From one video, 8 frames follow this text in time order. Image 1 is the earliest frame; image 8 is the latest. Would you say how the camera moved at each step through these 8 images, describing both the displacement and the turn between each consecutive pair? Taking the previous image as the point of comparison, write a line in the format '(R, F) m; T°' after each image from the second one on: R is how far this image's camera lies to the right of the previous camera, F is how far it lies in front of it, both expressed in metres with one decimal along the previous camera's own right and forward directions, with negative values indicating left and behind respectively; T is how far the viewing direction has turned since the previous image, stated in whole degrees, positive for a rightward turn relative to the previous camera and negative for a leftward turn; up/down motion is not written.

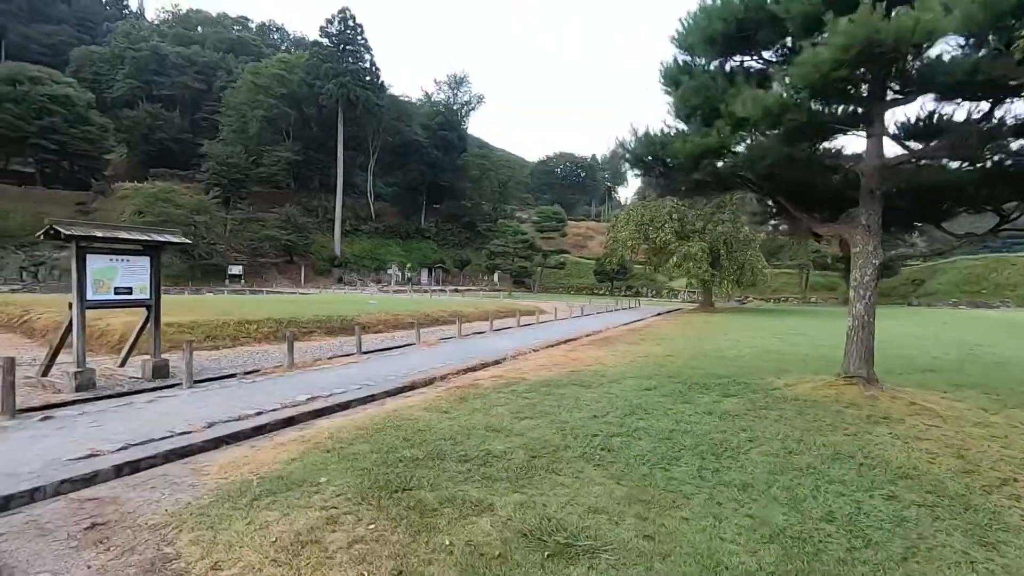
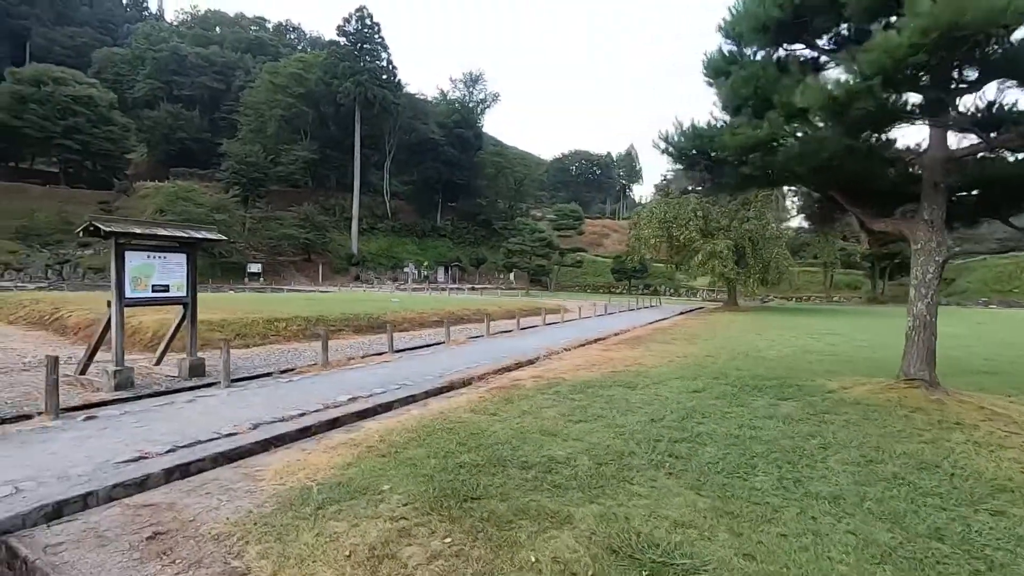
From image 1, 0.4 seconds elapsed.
(-0.4, +0.2) m; -1°
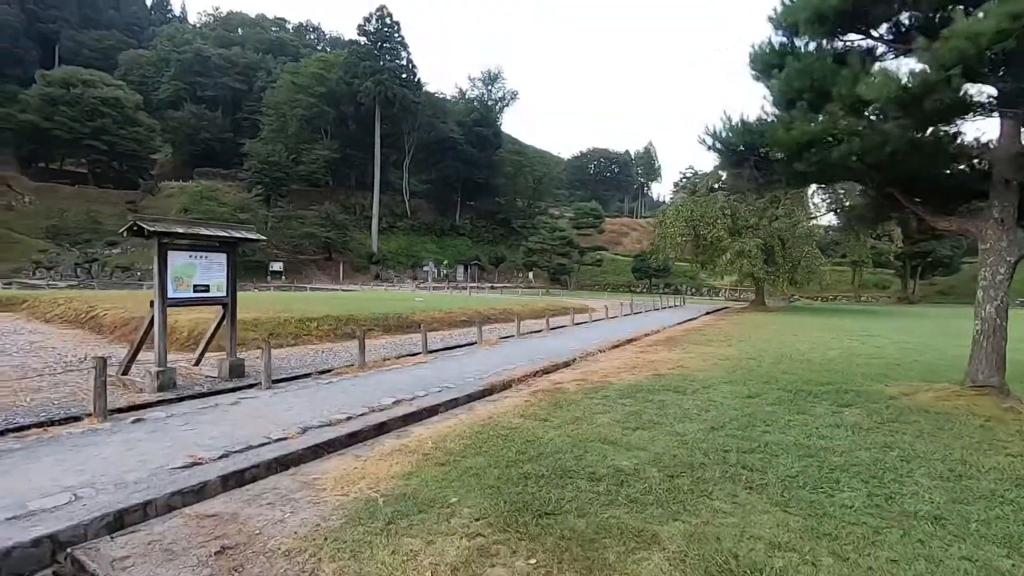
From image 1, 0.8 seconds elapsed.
(-0.4, +0.2) m; -2°
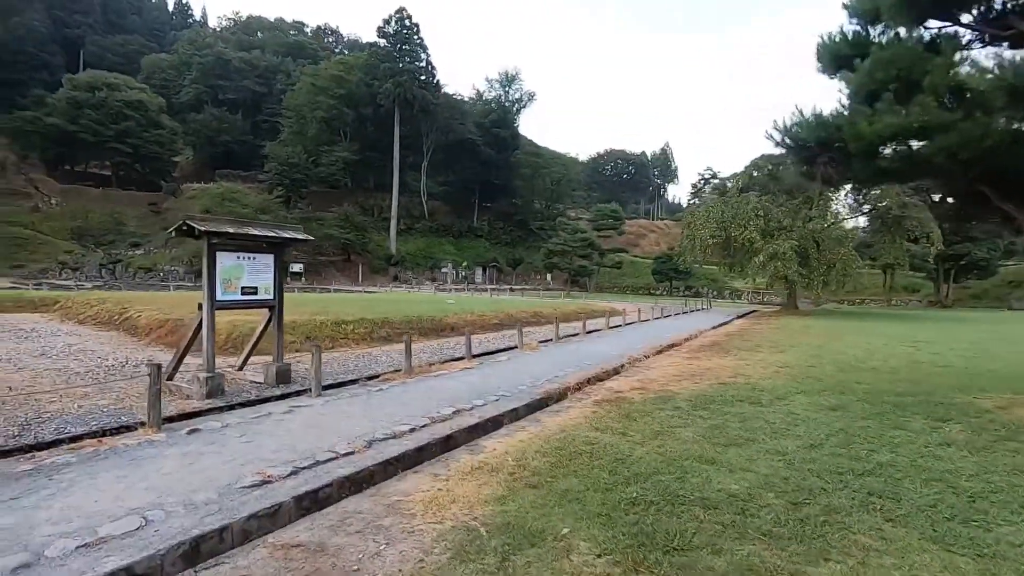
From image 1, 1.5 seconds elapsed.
(-0.7, +0.4) m; -1°
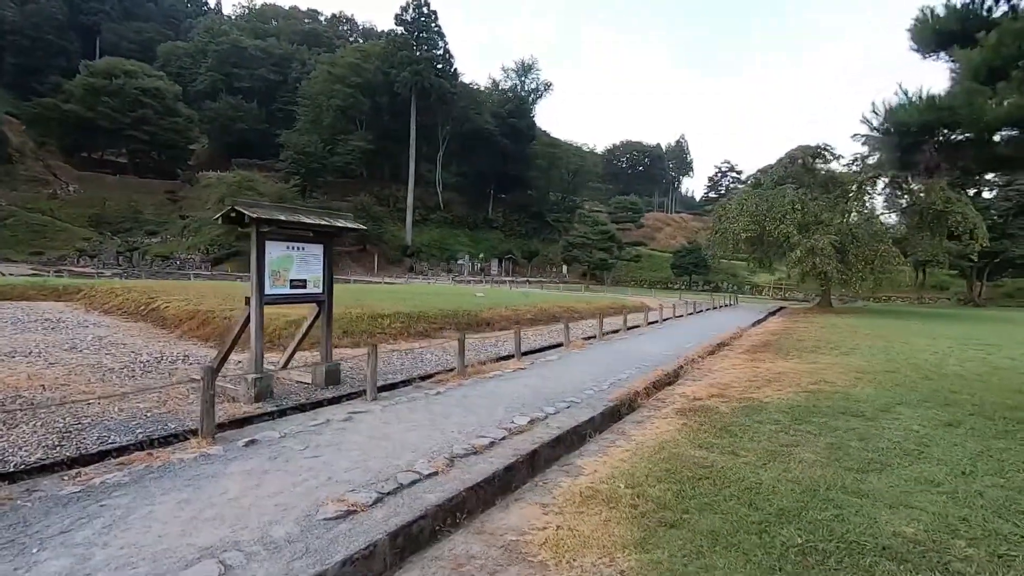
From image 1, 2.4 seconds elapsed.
(-0.8, +0.7) m; -1°
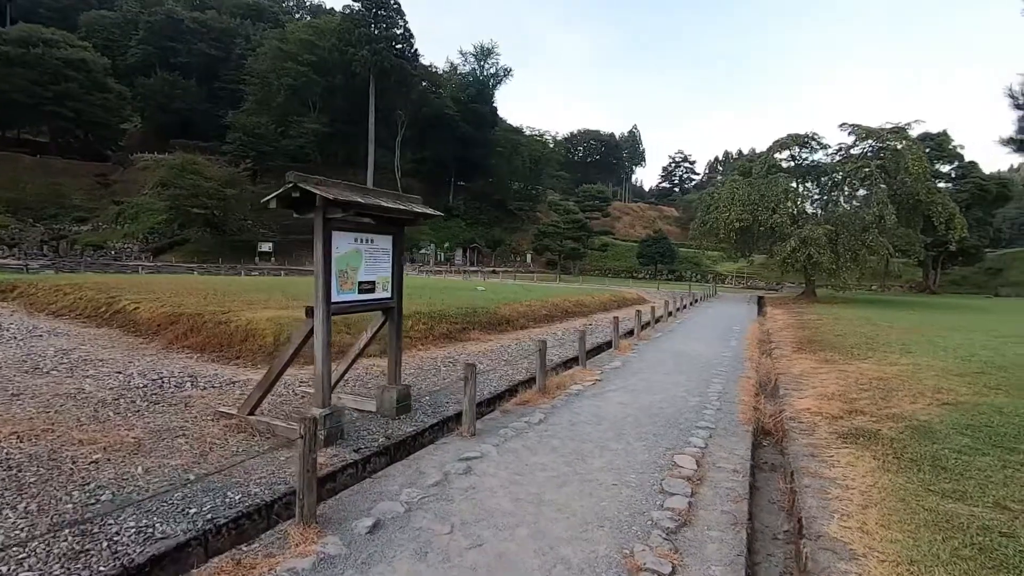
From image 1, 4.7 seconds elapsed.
(-1.8, +1.5) m; +5°
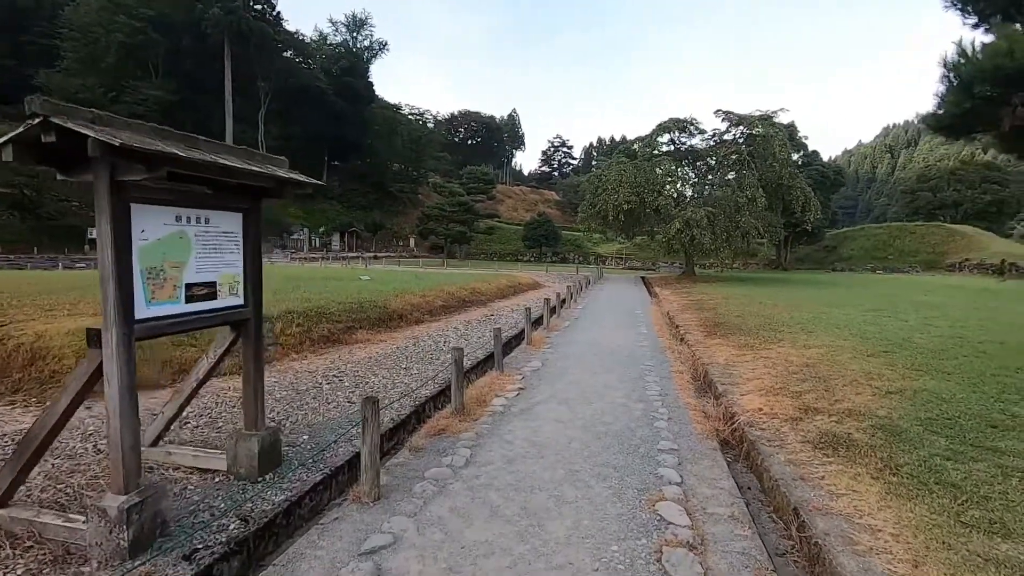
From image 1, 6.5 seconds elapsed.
(-0.2, +1.5) m; +12°
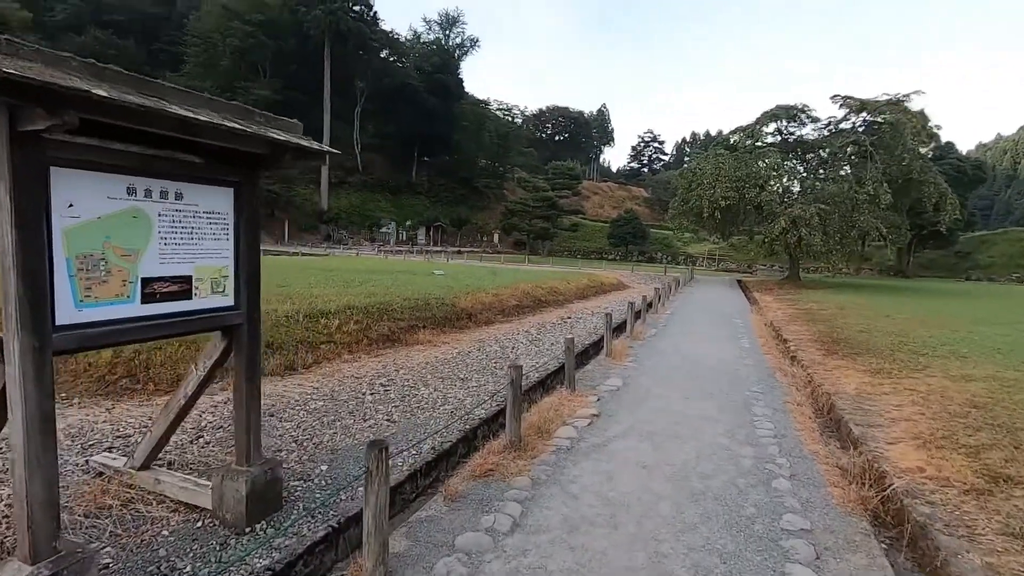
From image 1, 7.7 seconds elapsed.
(+0.1, +1.1) m; -9°
